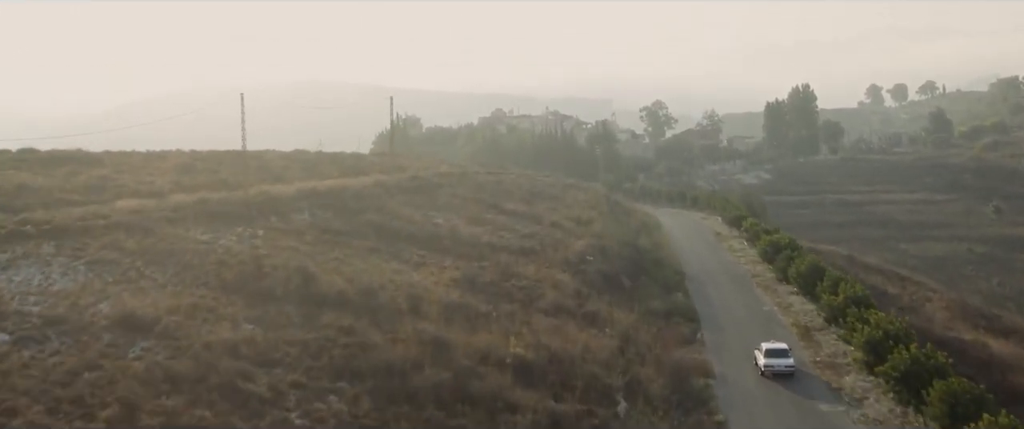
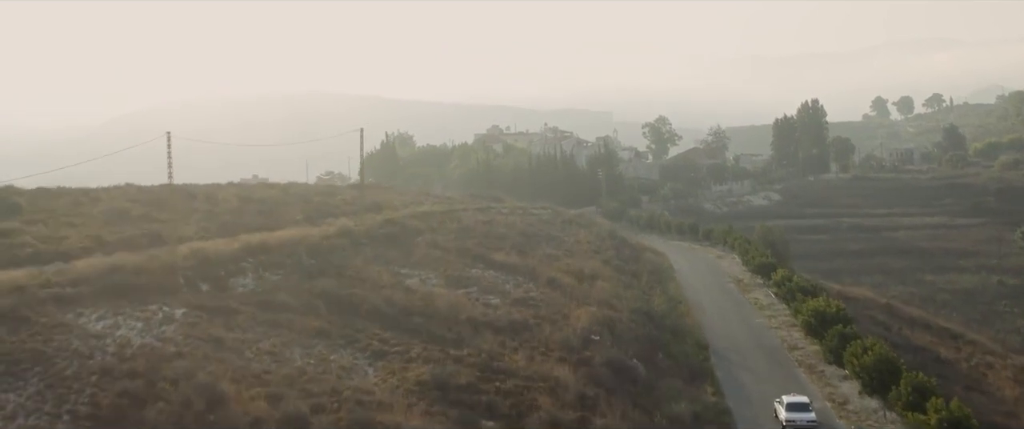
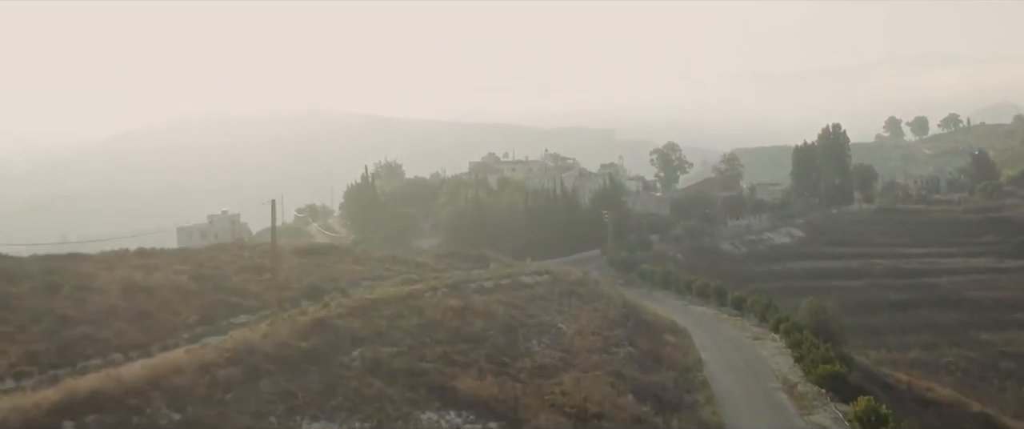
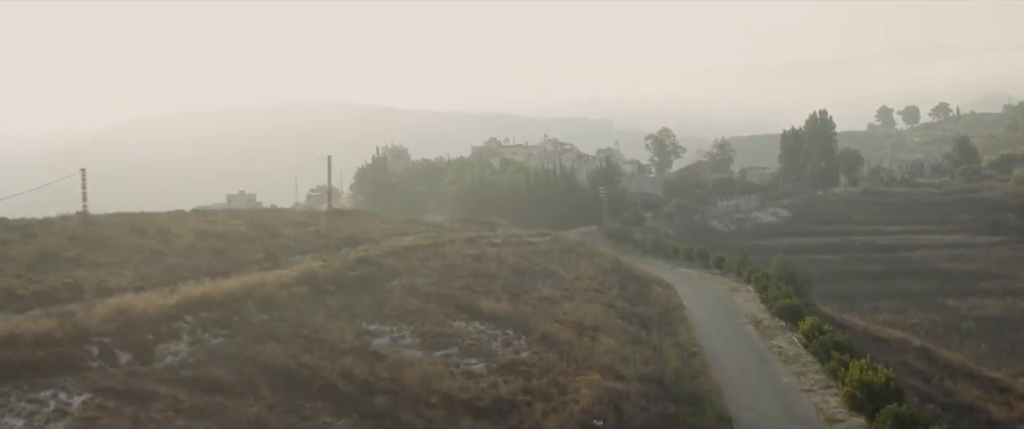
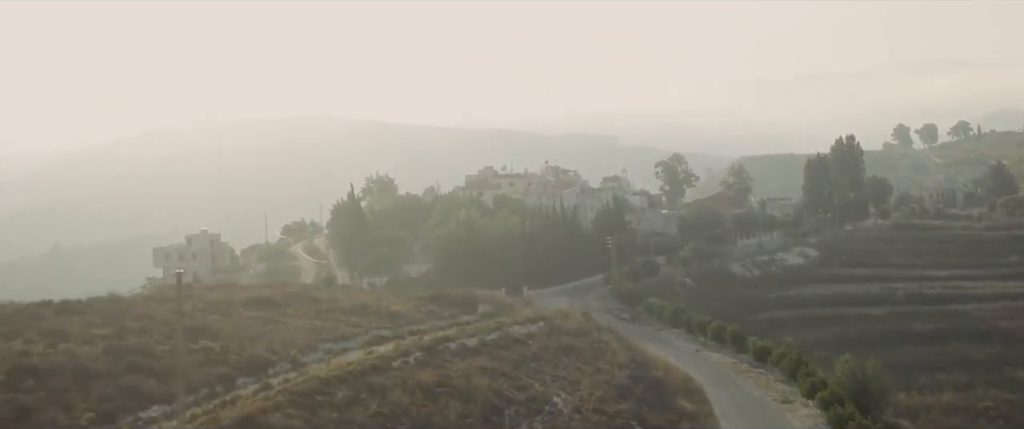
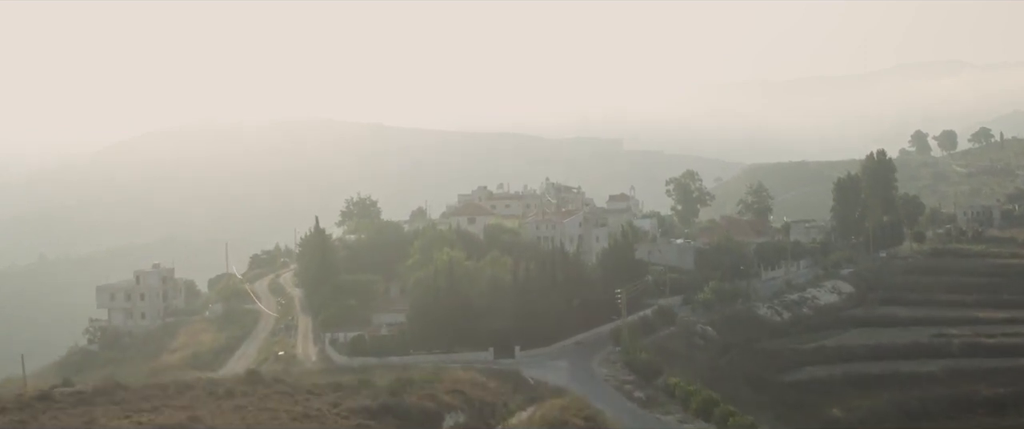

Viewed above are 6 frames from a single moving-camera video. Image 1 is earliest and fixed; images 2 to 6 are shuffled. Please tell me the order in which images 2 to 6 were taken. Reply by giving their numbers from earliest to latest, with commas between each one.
2, 4, 3, 5, 6
